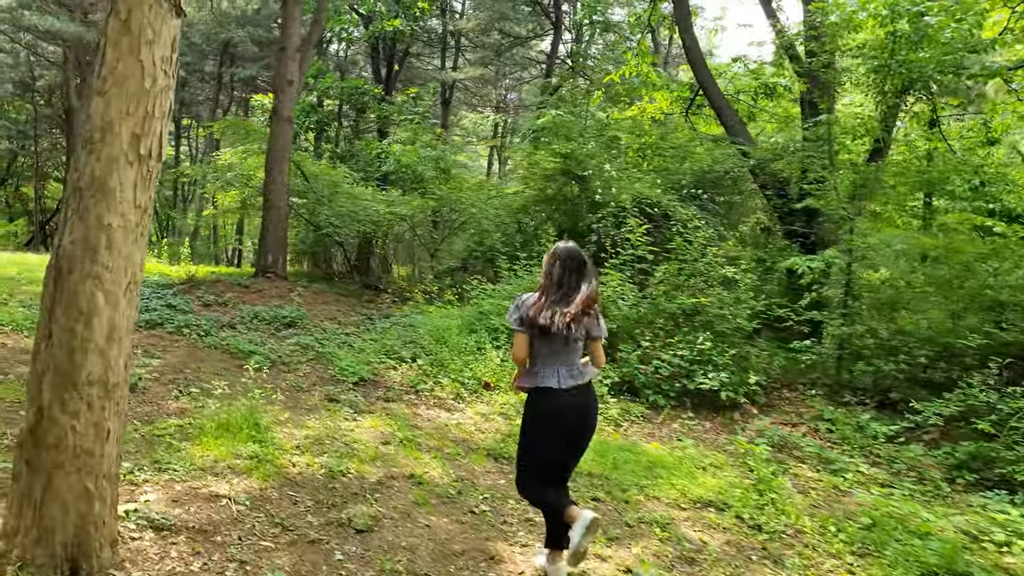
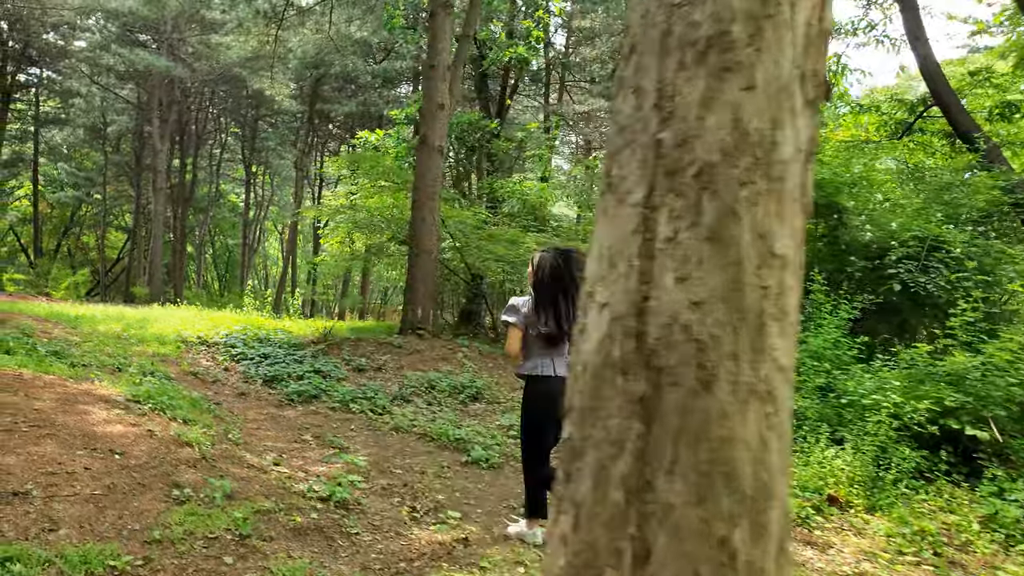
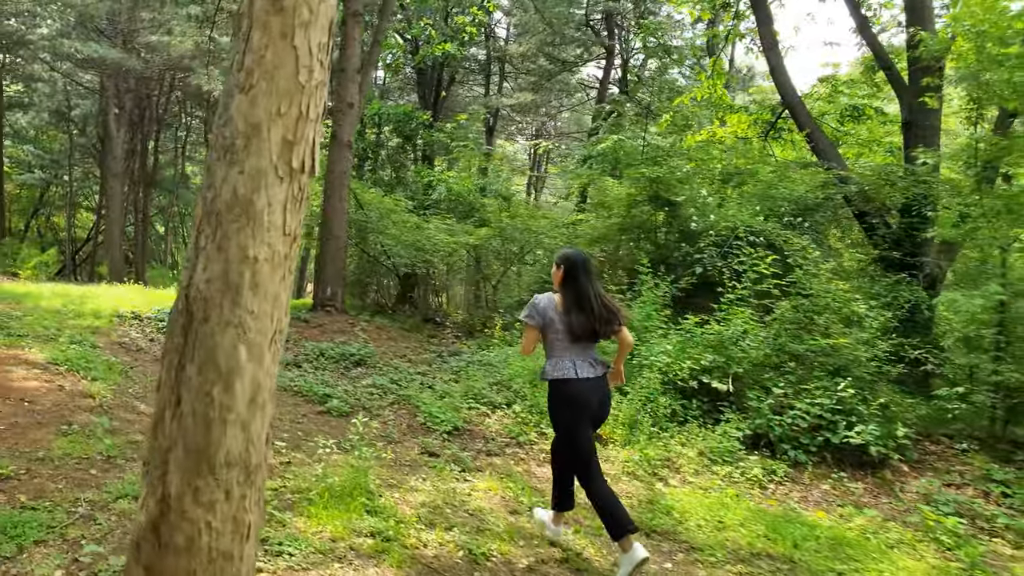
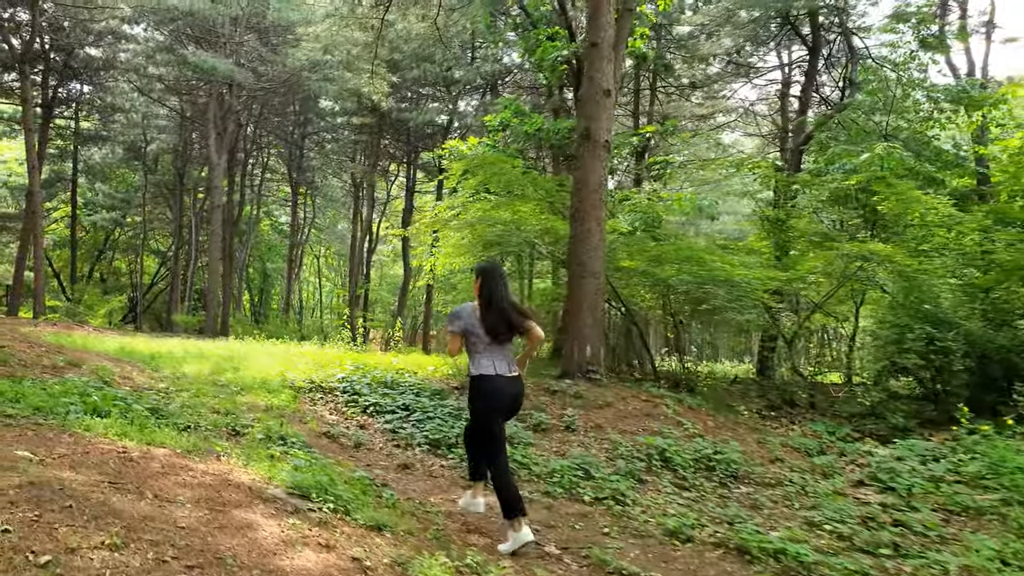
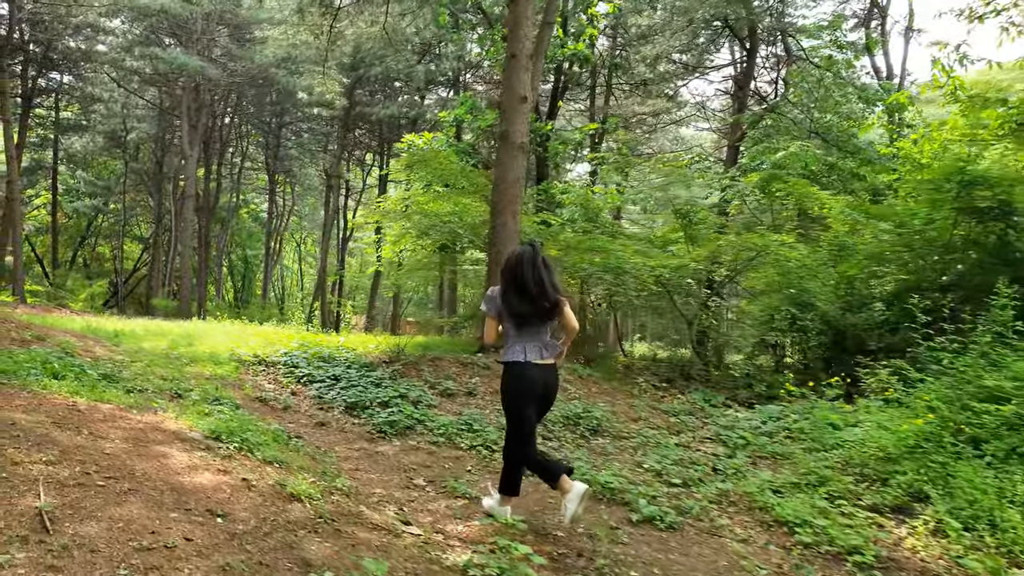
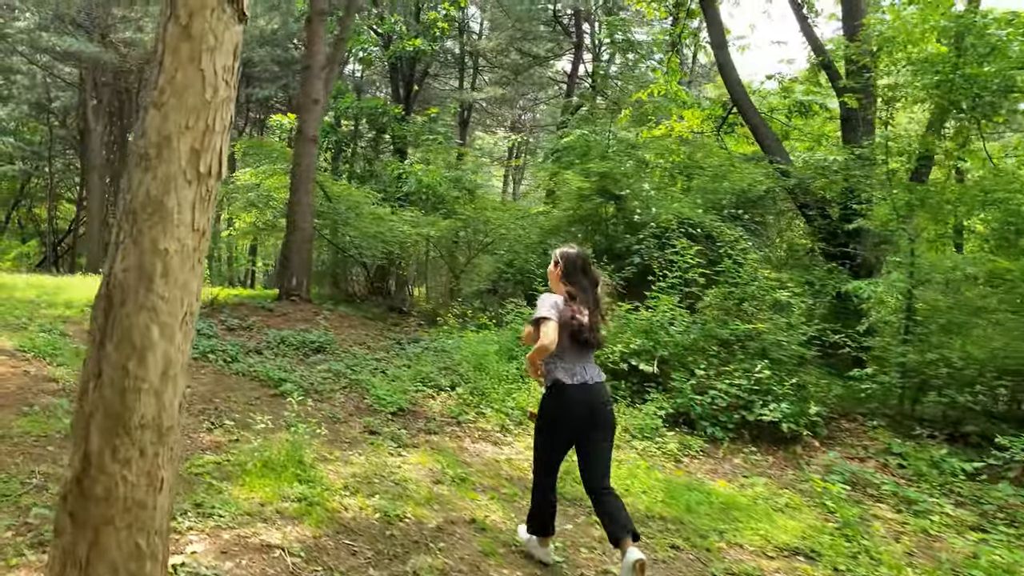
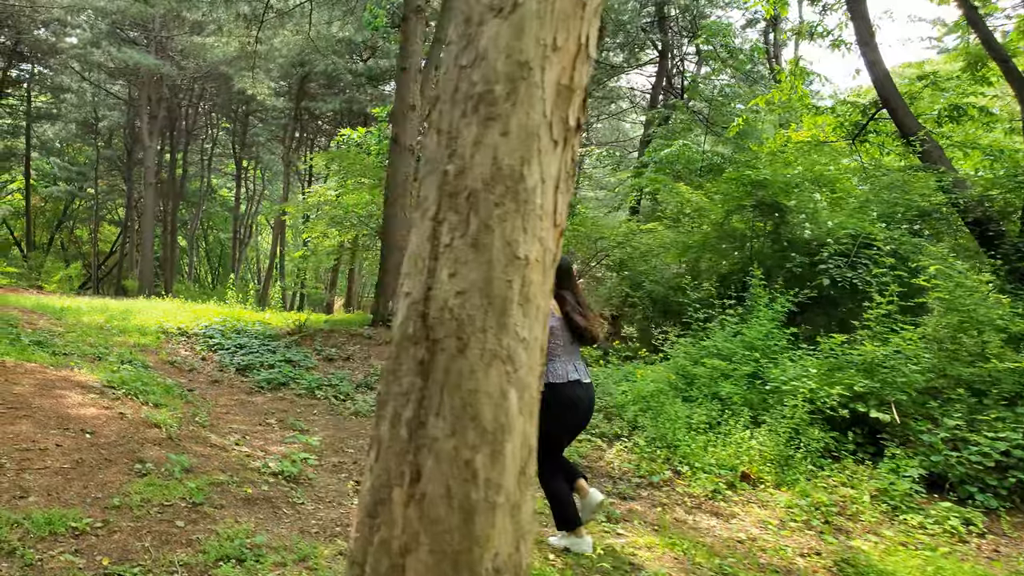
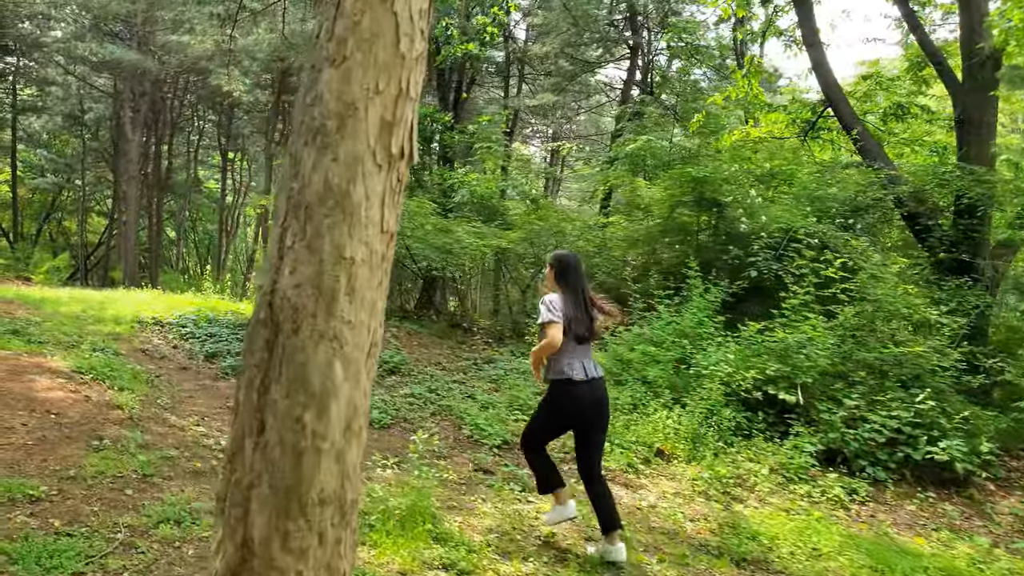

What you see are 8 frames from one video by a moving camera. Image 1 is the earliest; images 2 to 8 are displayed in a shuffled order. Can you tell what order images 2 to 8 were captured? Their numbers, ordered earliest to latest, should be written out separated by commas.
6, 3, 8, 7, 2, 5, 4
